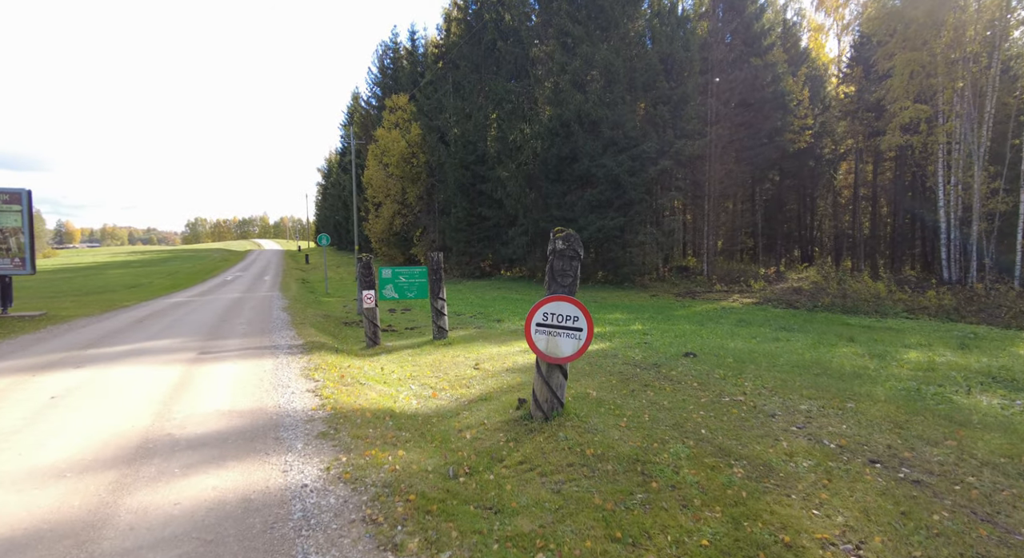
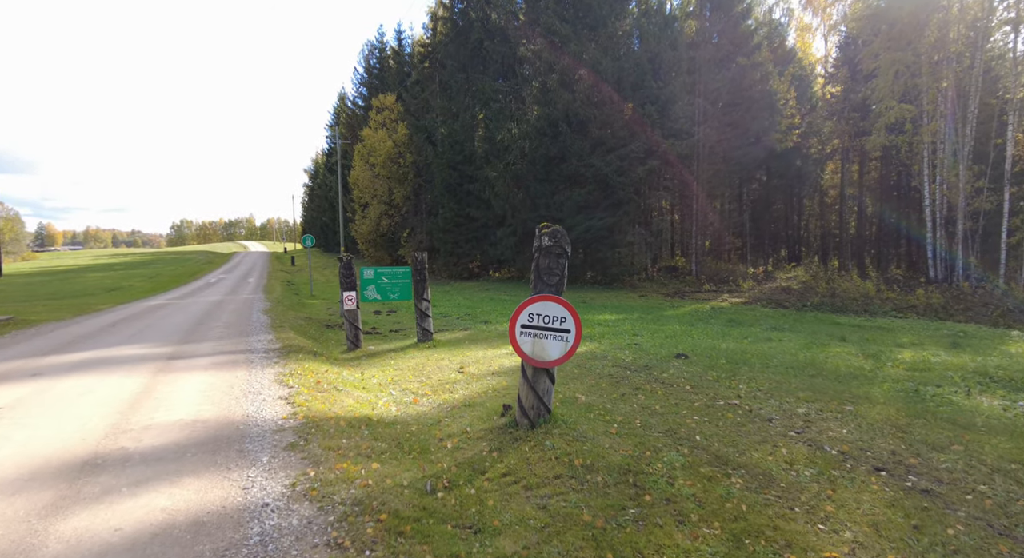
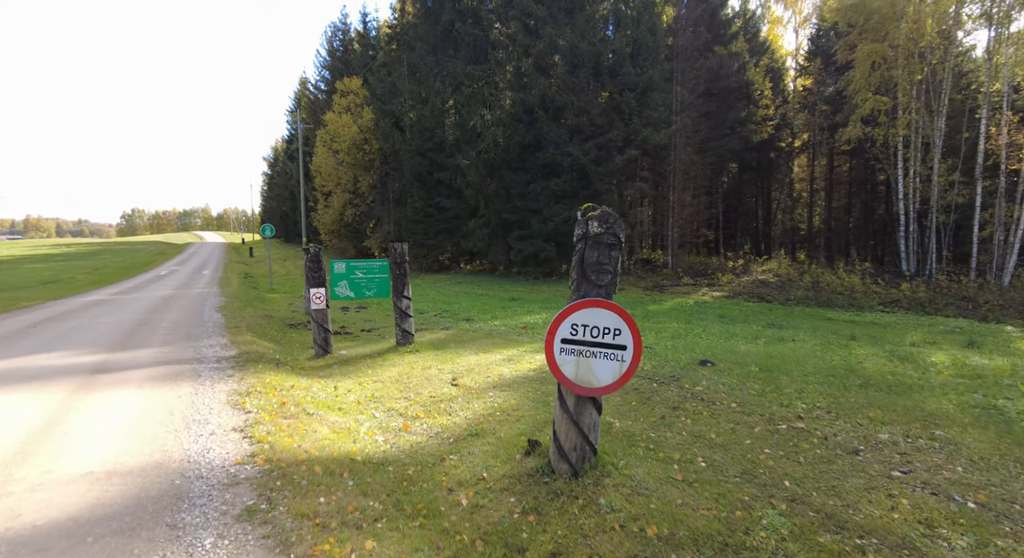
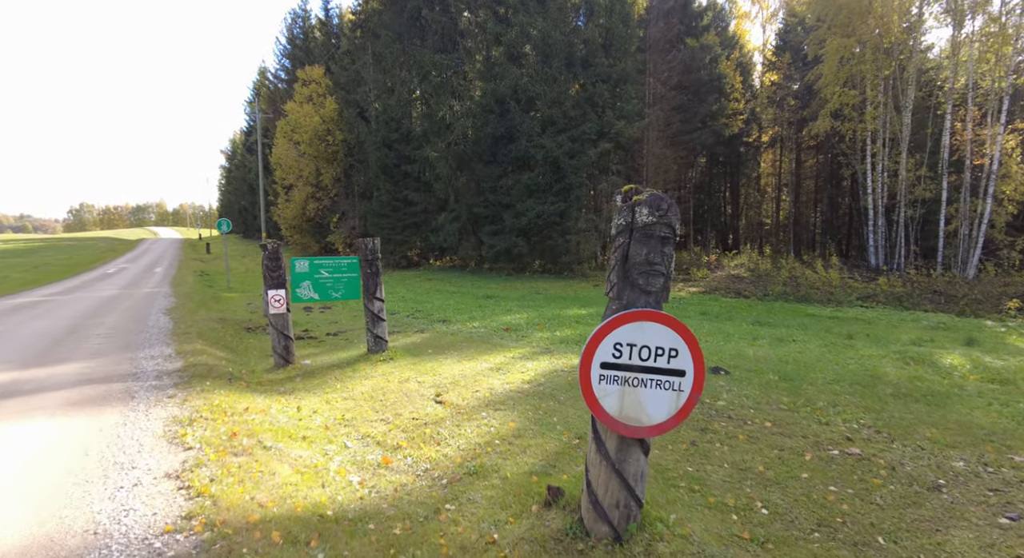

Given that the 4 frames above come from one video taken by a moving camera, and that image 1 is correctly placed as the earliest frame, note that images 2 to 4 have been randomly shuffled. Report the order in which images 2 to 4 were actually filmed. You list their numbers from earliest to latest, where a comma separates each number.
2, 3, 4
